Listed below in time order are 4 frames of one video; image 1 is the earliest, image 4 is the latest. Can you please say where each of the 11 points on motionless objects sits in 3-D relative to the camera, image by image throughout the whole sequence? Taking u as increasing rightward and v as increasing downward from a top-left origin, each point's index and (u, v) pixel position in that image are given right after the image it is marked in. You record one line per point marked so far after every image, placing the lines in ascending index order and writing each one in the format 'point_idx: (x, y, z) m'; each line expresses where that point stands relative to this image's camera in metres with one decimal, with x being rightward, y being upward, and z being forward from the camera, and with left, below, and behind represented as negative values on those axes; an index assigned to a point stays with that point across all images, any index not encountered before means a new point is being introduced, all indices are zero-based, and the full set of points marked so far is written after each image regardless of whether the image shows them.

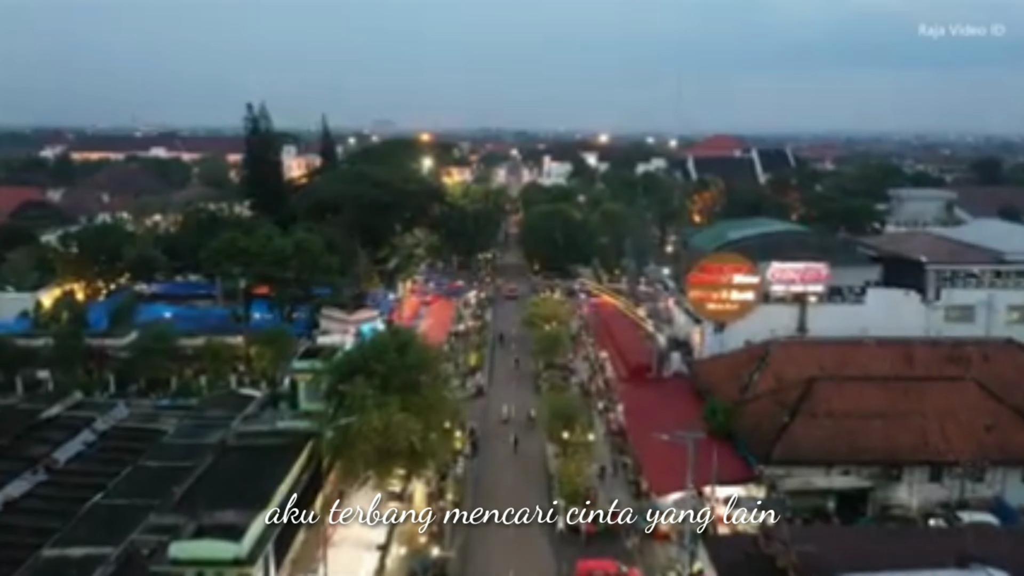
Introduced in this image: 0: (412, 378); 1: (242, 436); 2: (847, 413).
0: (-1.9, -1.7, +18.2) m
1: (-5.3, -2.9, +18.8) m
2: (+6.3, -2.3, +18.1) m
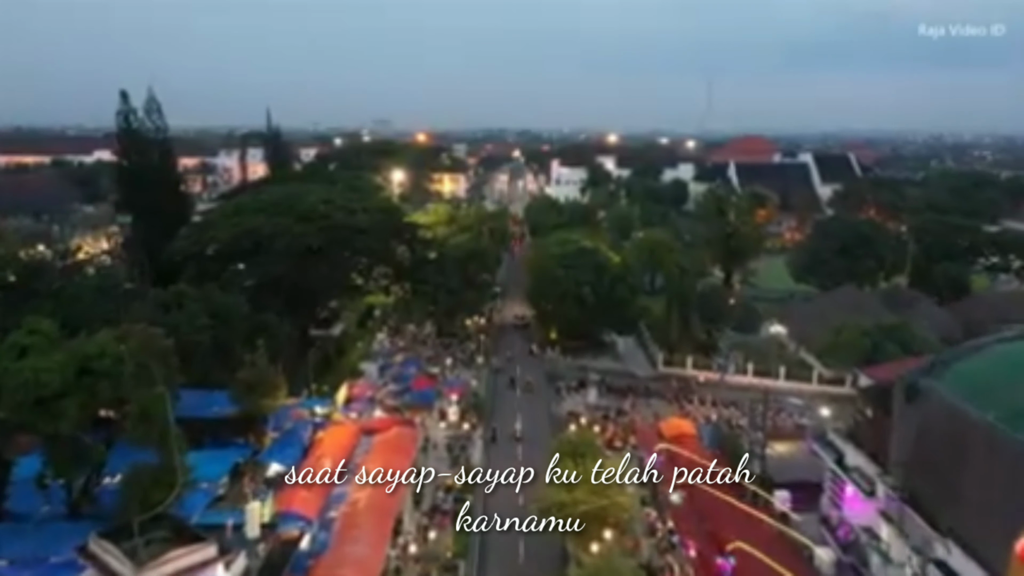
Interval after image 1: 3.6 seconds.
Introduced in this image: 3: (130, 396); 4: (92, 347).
0: (-1.8, -4.3, +2.7) m
1: (-5.2, -5.4, +3.3) m
2: (+6.4, -4.9, +2.6) m
3: (-6.1, -1.7, +15.6) m
4: (-6.7, -1.0, +15.9) m
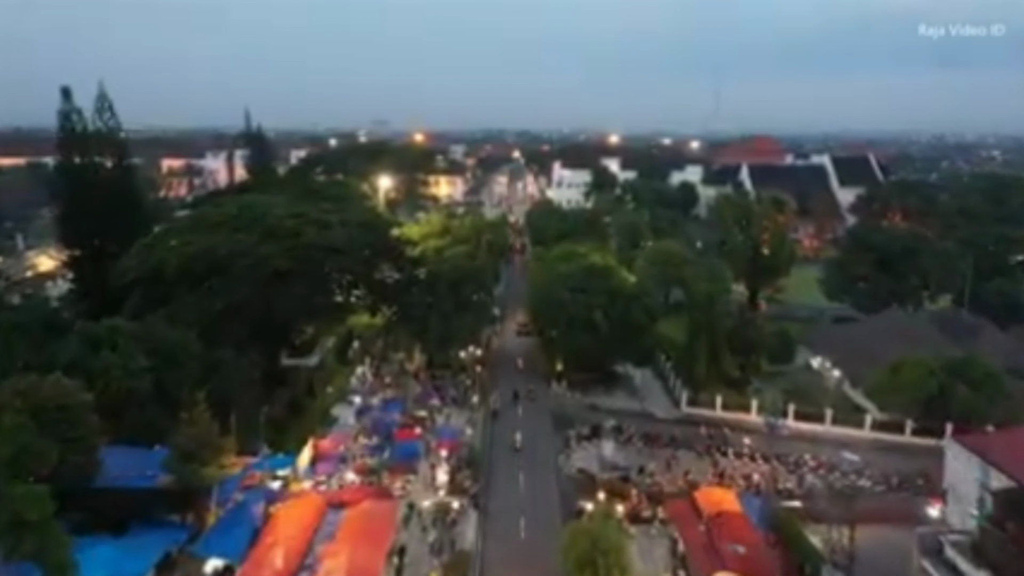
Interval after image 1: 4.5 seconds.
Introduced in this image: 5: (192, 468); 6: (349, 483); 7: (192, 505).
0: (-1.8, -5.0, -1.4) m
1: (-5.1, -6.1, -0.8) m
2: (+6.4, -5.6, -1.5) m
3: (-6.1, -2.4, +11.6) m
4: (-6.7, -1.7, +11.8) m
5: (-5.5, -3.1, +16.7) m
6: (-3.1, -3.7, +18.5) m
7: (-5.6, -3.8, +17.1) m
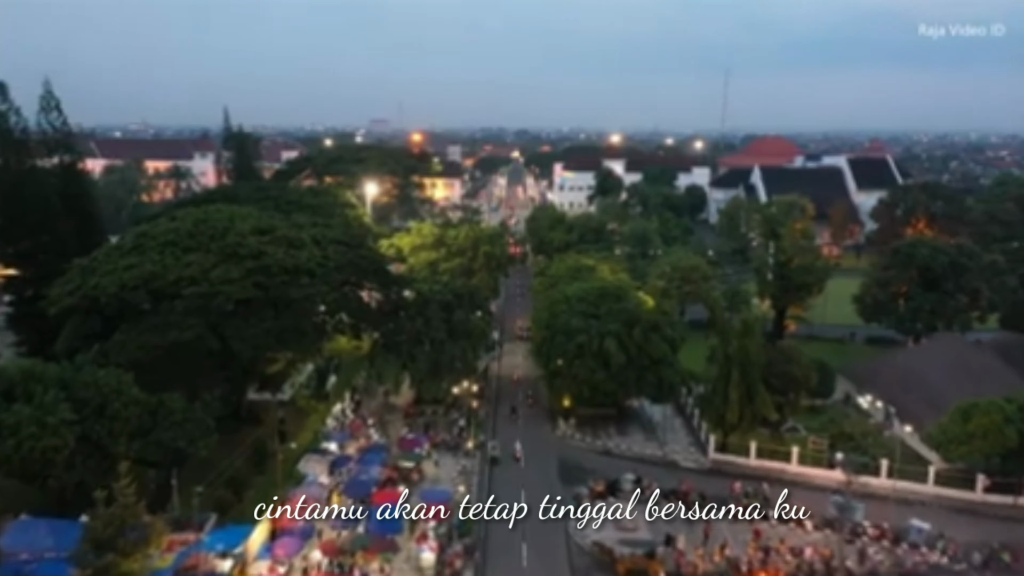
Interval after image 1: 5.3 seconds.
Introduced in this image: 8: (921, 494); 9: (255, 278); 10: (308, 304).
0: (-1.7, -5.6, -4.9) m
1: (-5.1, -6.8, -4.2) m
2: (+6.5, -6.2, -5.0) m
3: (-6.0, -3.0, +8.1) m
4: (-6.7, -2.3, +8.3) m
5: (-5.5, -3.7, +13.2) m
6: (-3.1, -4.3, +15.0) m
7: (-5.6, -4.4, +13.6) m
8: (+8.3, -4.2, +19.6) m
9: (-5.2, +0.3, +20.1) m
10: (-4.2, -0.3, +19.8) m
